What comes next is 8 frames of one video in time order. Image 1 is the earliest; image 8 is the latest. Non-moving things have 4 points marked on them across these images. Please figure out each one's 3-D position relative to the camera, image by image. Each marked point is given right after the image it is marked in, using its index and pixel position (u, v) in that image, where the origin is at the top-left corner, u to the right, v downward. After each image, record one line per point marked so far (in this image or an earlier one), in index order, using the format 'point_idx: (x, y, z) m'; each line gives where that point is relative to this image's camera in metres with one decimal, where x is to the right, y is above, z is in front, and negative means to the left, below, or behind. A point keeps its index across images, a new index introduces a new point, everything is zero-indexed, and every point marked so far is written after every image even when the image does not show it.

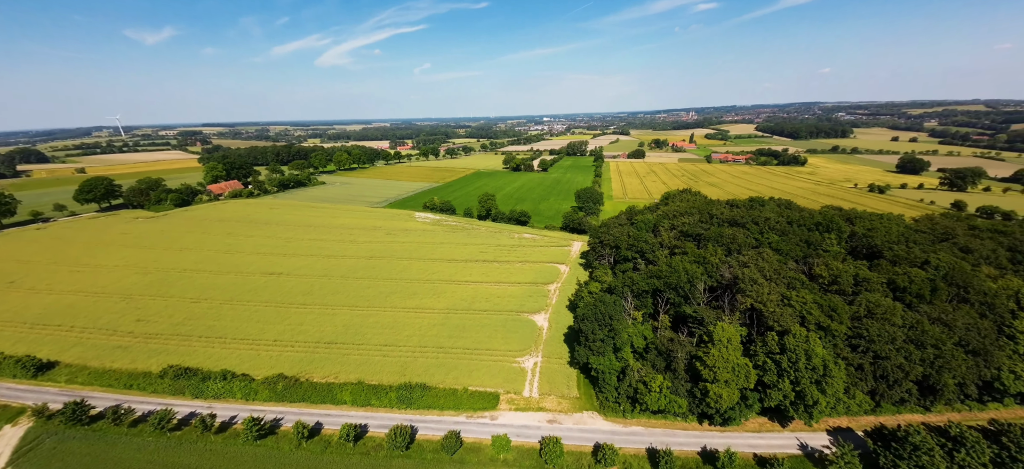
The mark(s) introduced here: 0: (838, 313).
0: (+18.4, -4.5, +19.6) m
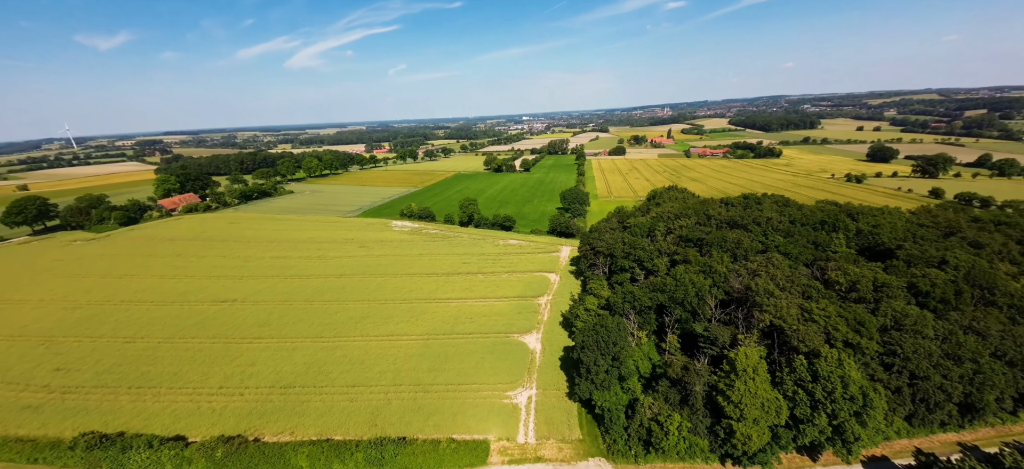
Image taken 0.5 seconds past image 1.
0: (+17.8, -4.7, +17.5) m
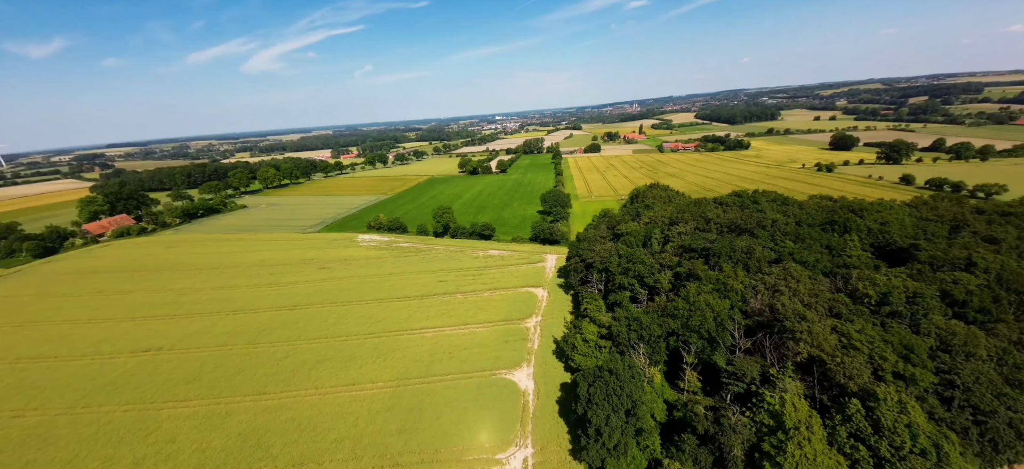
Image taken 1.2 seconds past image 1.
0: (+17.3, -5.1, +14.9) m
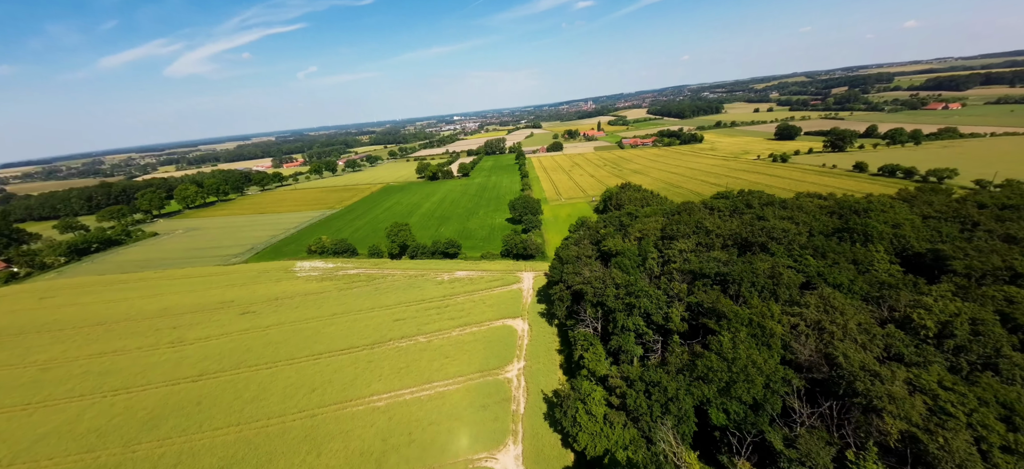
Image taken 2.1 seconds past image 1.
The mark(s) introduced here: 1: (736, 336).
0: (+16.8, -5.9, +11.5) m
1: (+9.3, -4.3, +14.5) m
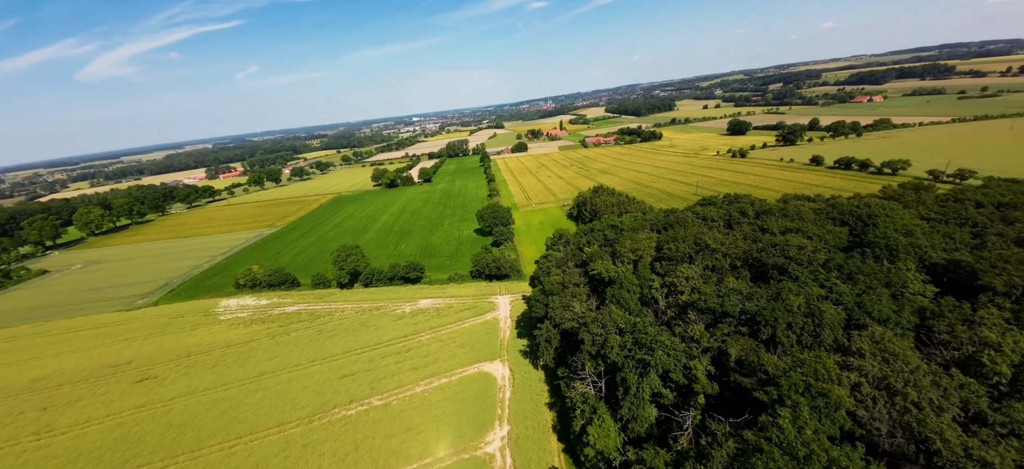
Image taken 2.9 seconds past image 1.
0: (+16.6, -6.9, +8.6) m
1: (+8.8, -5.6, +11.0) m
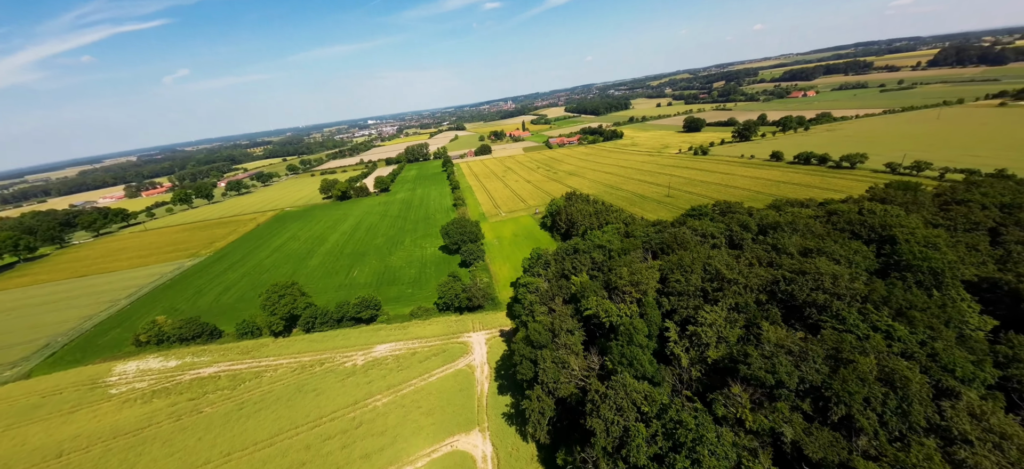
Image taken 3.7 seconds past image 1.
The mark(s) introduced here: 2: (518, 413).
0: (+16.8, -7.9, +5.8) m
1: (+8.8, -7.1, +7.3) m
2: (+0.2, -9.9, +19.3) m
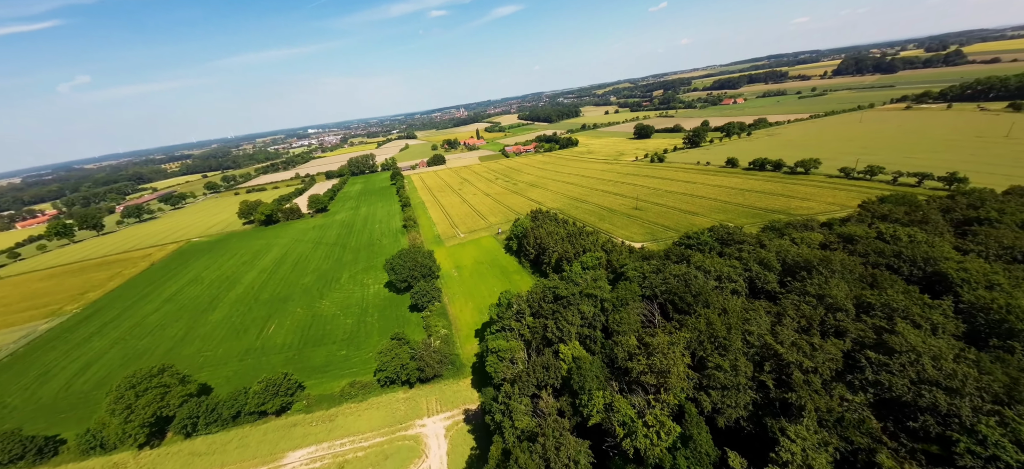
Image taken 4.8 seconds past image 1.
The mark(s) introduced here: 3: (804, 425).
0: (+17.3, -9.5, +1.6) m
1: (+9.1, -9.1, +2.2) m
2: (-0.7, -12.6, +13.0) m
3: (+8.3, -5.5, +10.2) m
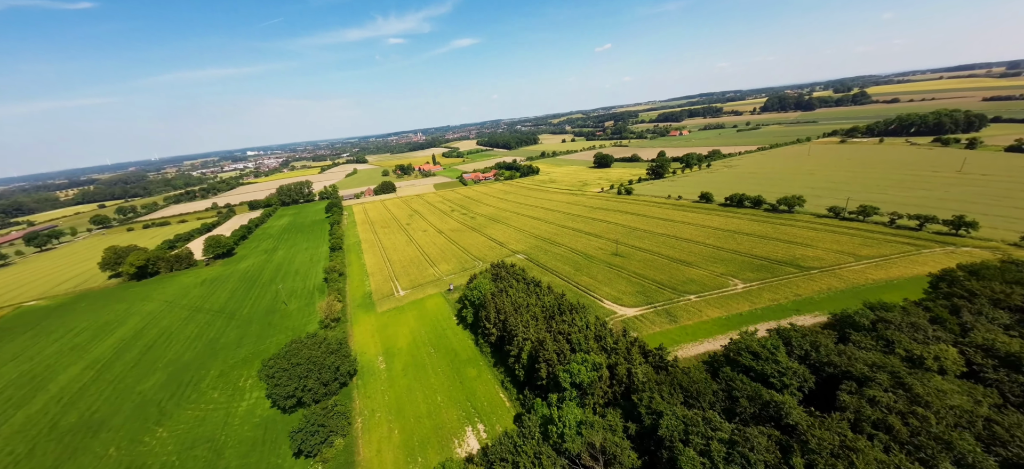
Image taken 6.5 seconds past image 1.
0: (+17.7, -12.5, -7.4) m
1: (+9.5, -12.3, -7.8) m
2: (-1.4, -16.6, +1.6) m
3: (+7.8, -9.2, +0.3) m
